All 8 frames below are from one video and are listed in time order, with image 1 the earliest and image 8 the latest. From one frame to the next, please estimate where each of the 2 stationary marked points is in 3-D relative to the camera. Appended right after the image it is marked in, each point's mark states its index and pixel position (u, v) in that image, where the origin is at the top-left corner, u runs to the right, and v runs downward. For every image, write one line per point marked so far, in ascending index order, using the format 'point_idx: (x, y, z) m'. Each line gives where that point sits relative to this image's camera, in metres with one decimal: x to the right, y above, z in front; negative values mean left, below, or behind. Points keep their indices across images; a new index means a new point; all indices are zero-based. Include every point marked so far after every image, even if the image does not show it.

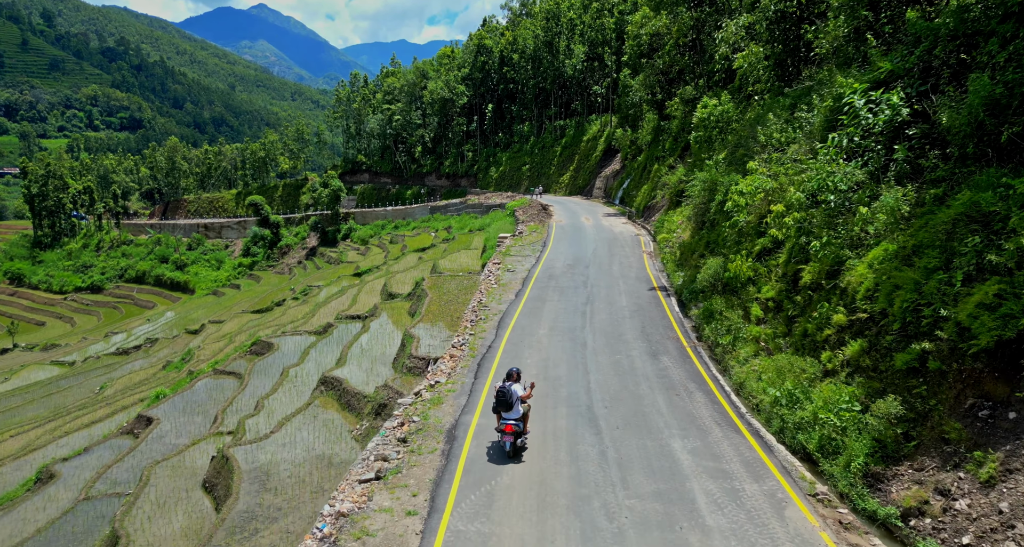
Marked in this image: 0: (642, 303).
0: (+4.4, -1.1, +18.0) m
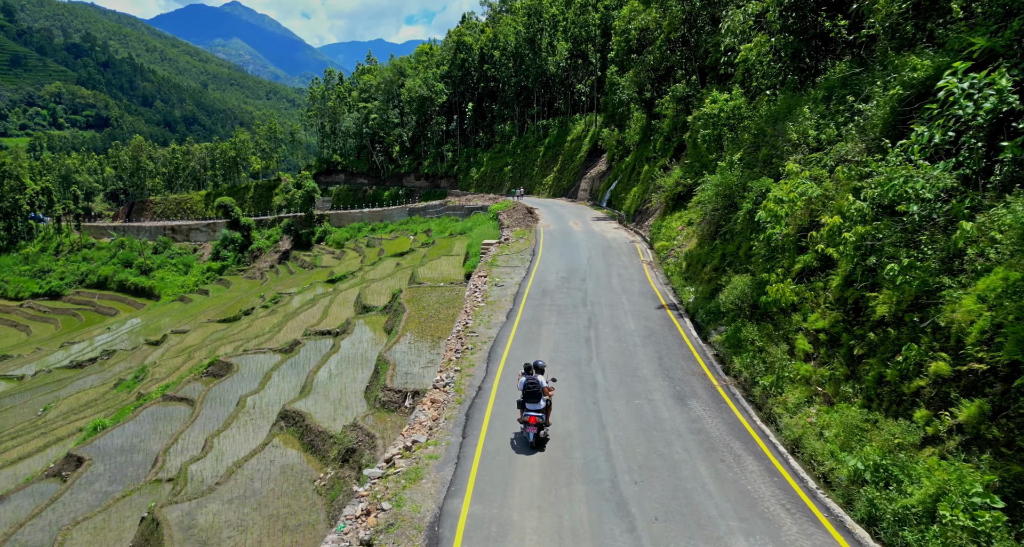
0: (+4.1, -1.6, +15.6) m
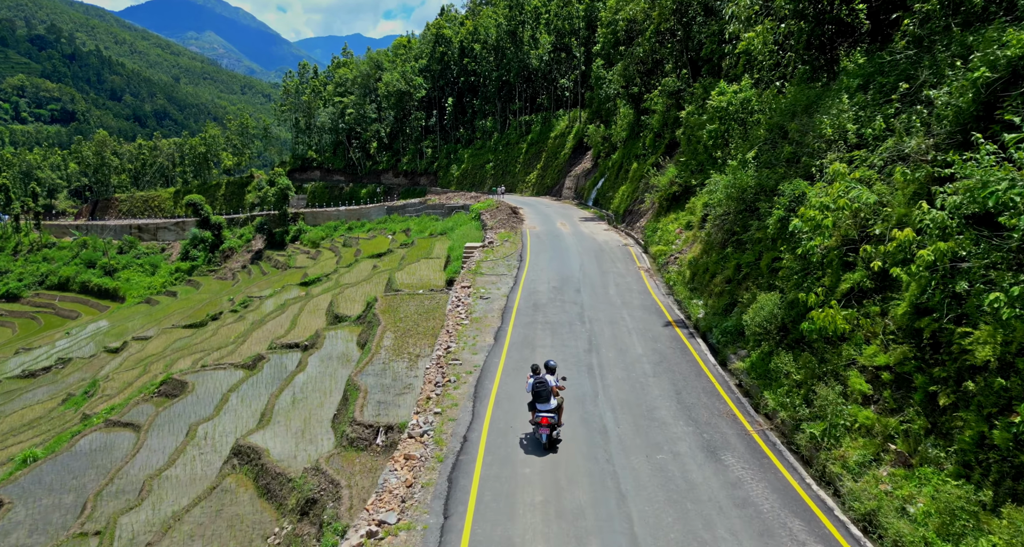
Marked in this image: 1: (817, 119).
0: (+3.8, -2.0, +13.6) m
1: (+7.6, +3.9, +13.3) m
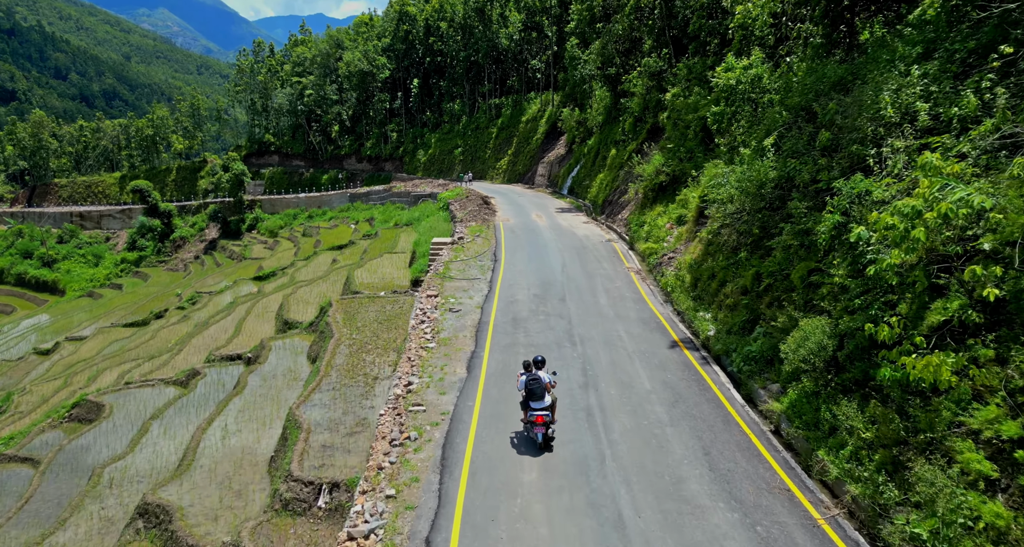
0: (+3.4, -2.3, +11.0) m
1: (+7.1, +3.6, +10.8) m
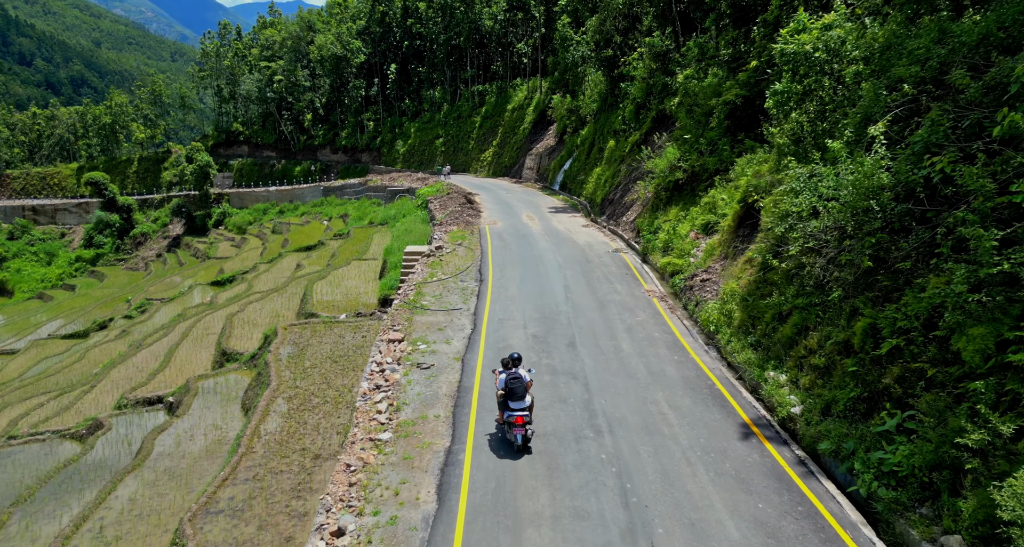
0: (+3.3, -3.2, +6.7) m
1: (+7.1, +2.7, +6.5) m
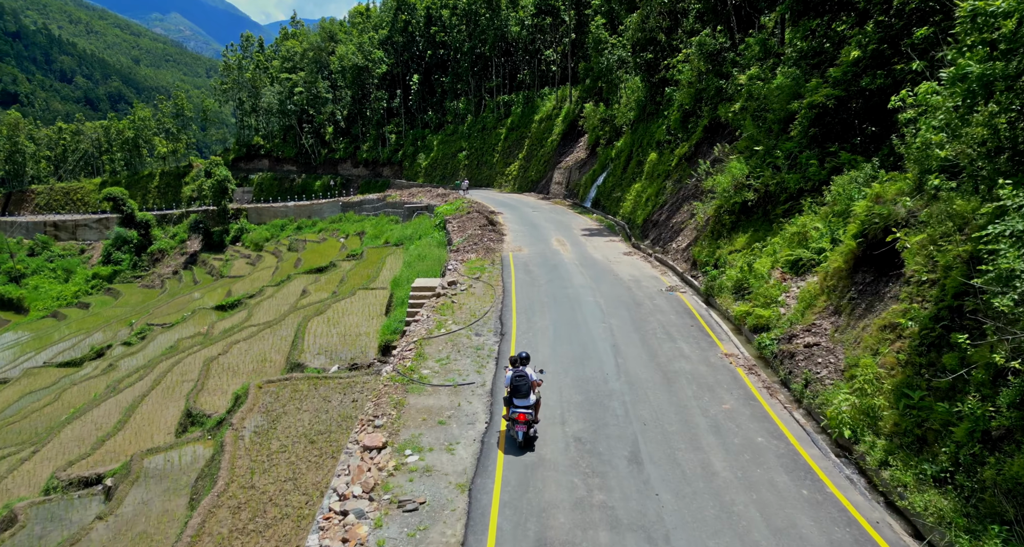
0: (+3.6, -4.3, +2.3) m
1: (+7.3, +1.5, +2.0) m
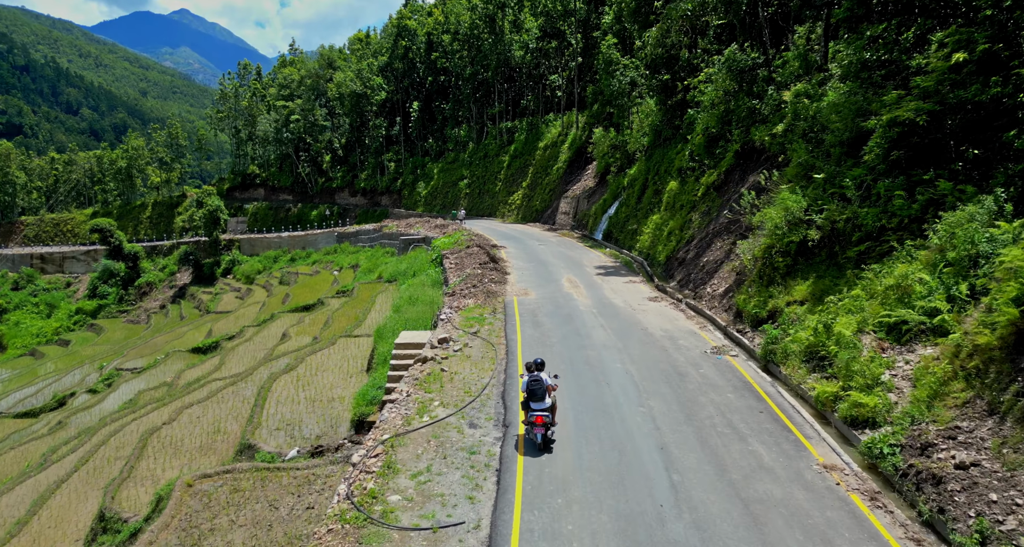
0: (+3.7, -5.1, -1.6) m
1: (+7.4, +0.8, -1.6) m
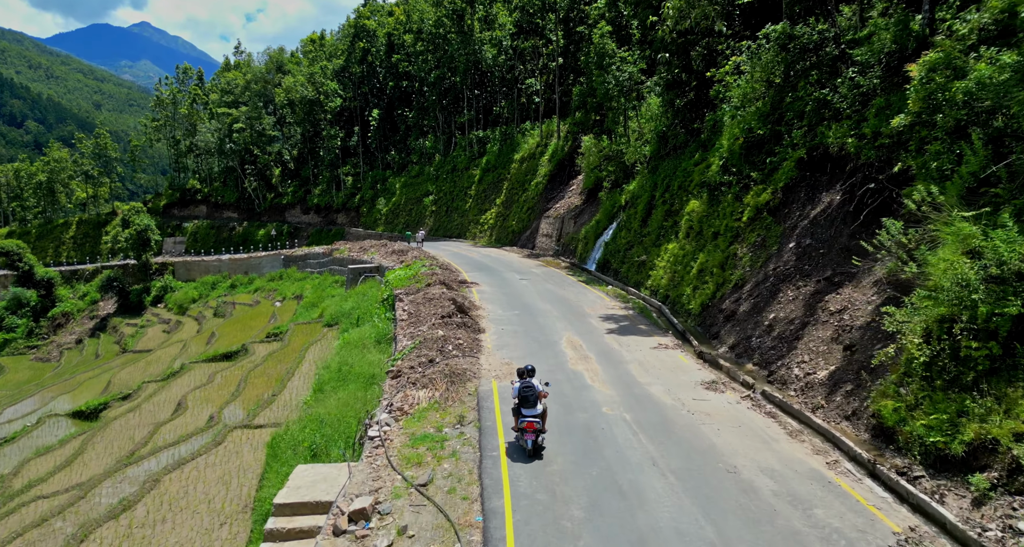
0: (+4.3, -6.2, -9.2) m
1: (+8.0, -0.3, -8.7) m
